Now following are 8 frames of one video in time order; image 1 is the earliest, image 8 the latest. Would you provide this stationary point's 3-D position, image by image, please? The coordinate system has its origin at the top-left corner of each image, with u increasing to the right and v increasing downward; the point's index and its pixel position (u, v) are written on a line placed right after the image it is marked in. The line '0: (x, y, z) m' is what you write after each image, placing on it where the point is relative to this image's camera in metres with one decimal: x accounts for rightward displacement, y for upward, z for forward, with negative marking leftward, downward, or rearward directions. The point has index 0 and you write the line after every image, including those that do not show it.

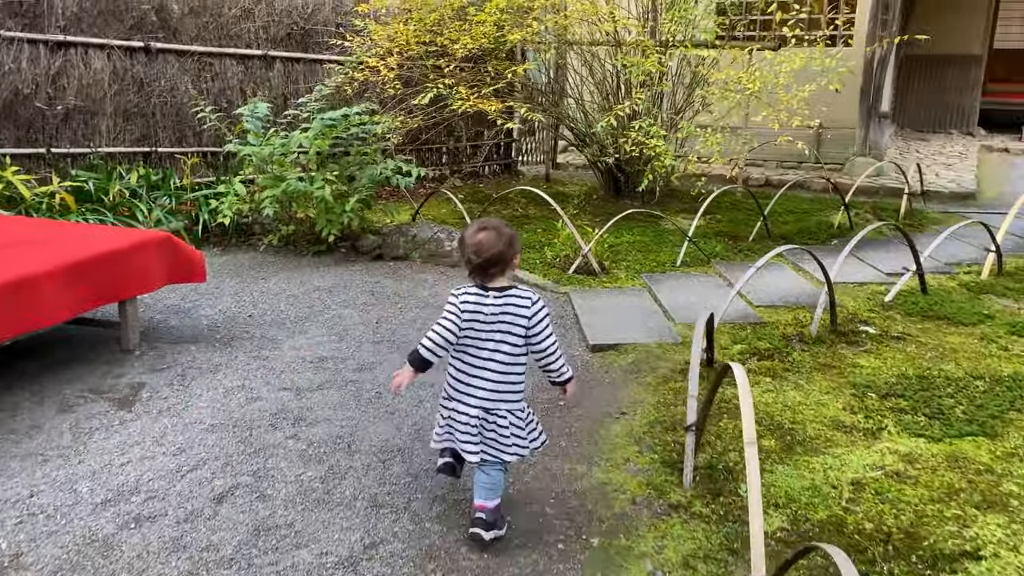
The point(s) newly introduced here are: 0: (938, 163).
0: (+4.5, +1.3, +8.9) m
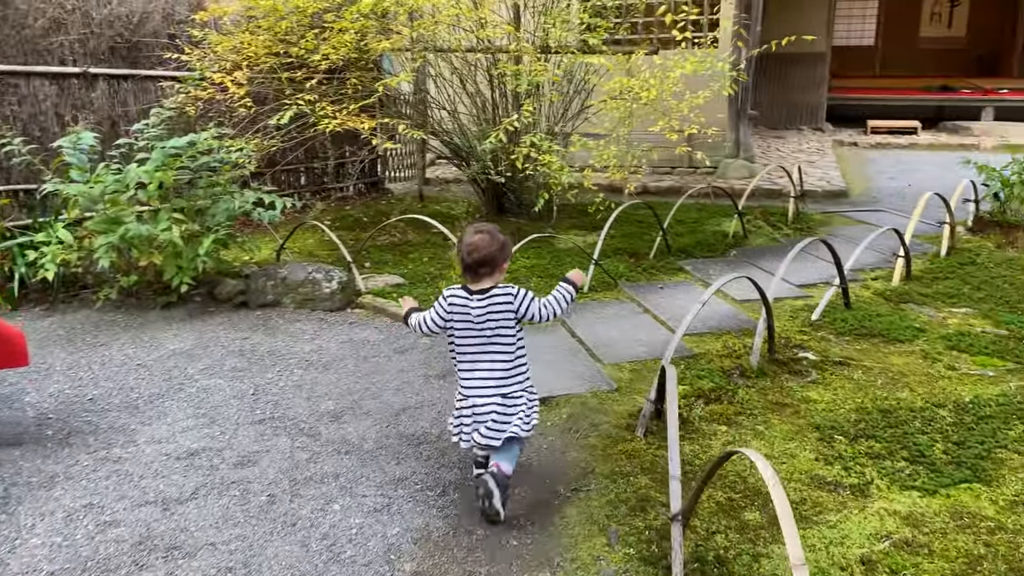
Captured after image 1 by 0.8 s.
0: (+3.1, +1.4, +9.0) m
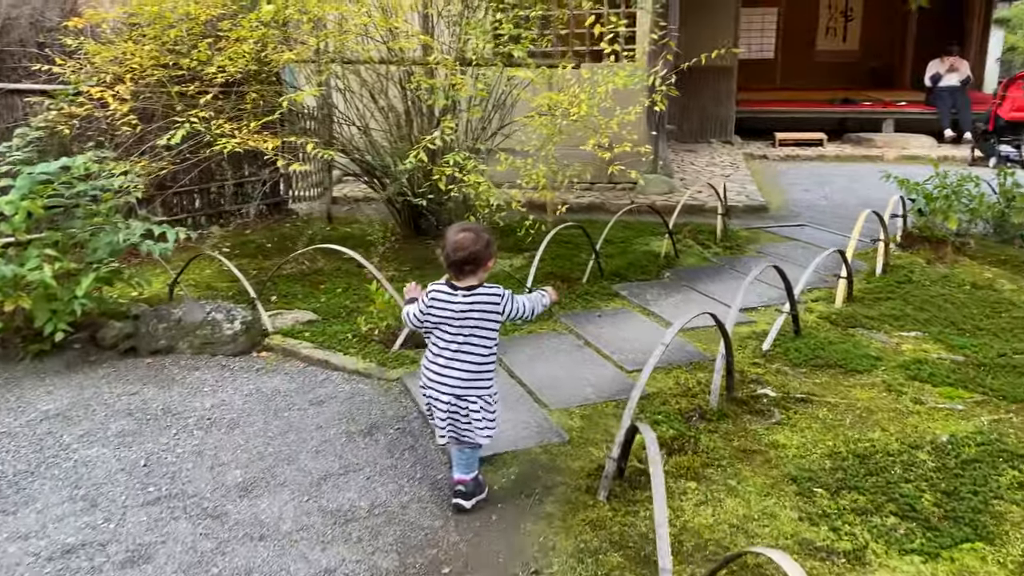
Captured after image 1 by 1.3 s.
0: (+2.2, +1.2, +8.9) m
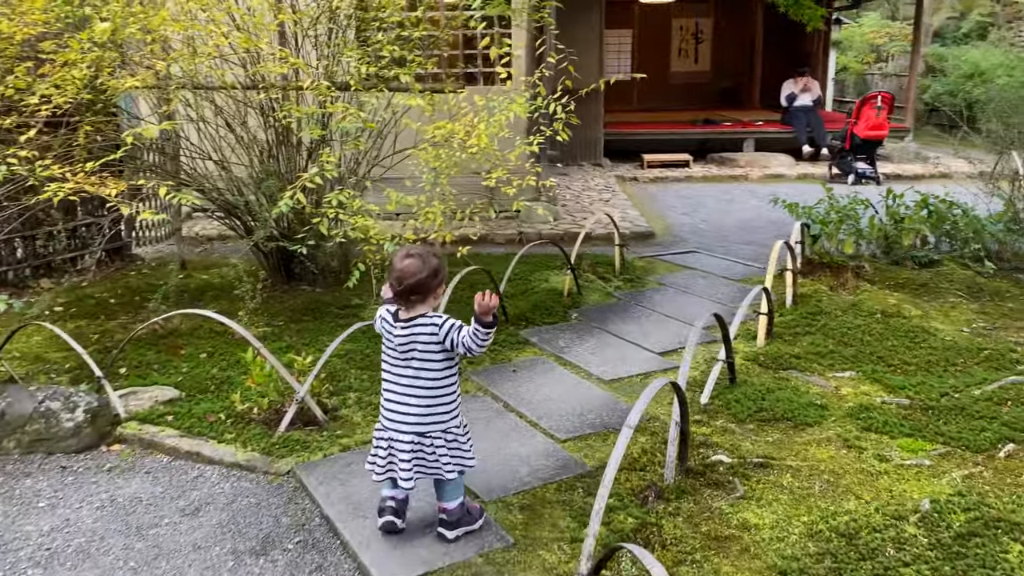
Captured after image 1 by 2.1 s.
0: (+0.9, +0.9, +8.7) m
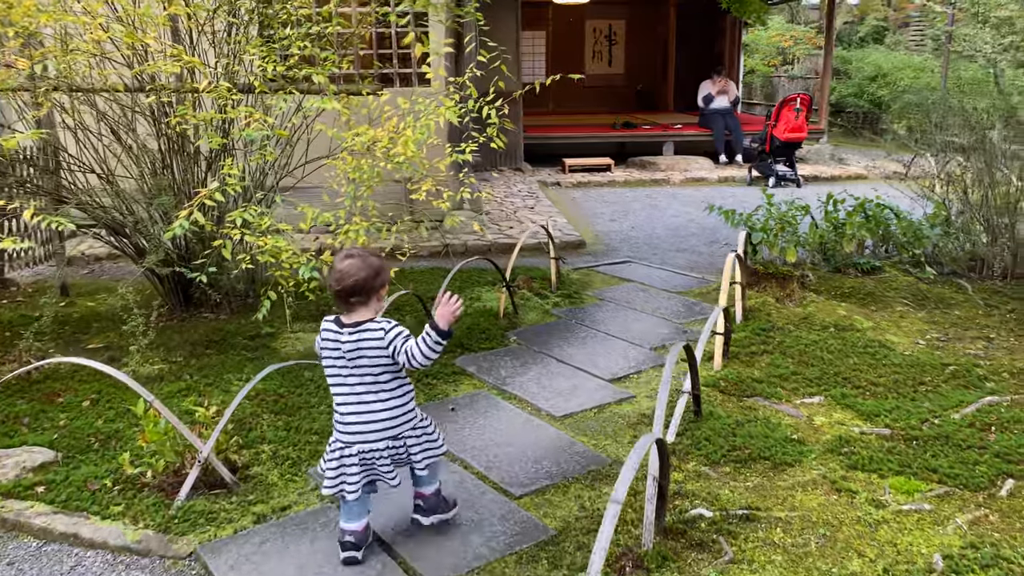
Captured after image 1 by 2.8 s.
0: (+0.1, +0.8, +8.3) m
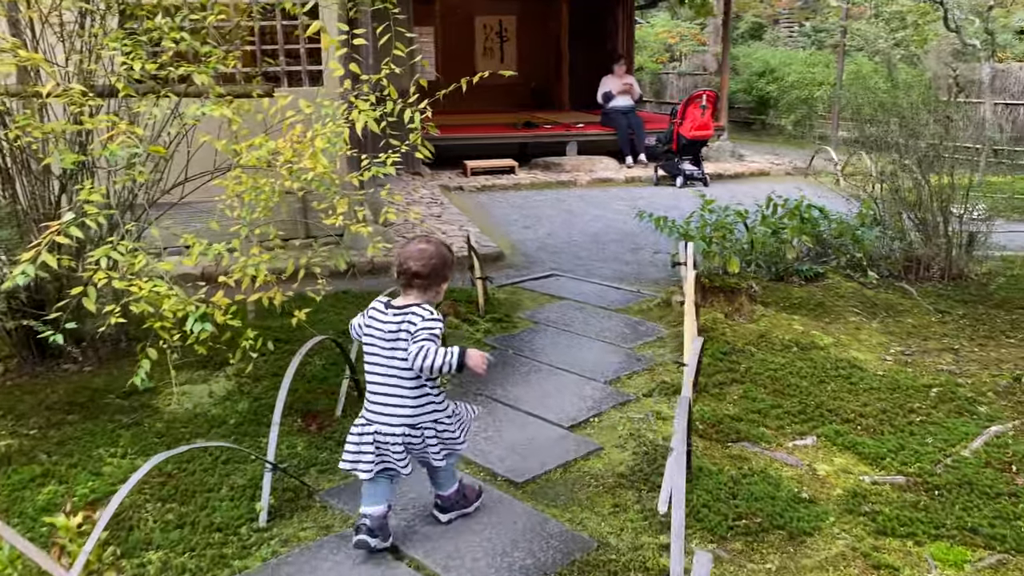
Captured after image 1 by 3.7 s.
0: (-0.8, +0.7, +7.7) m
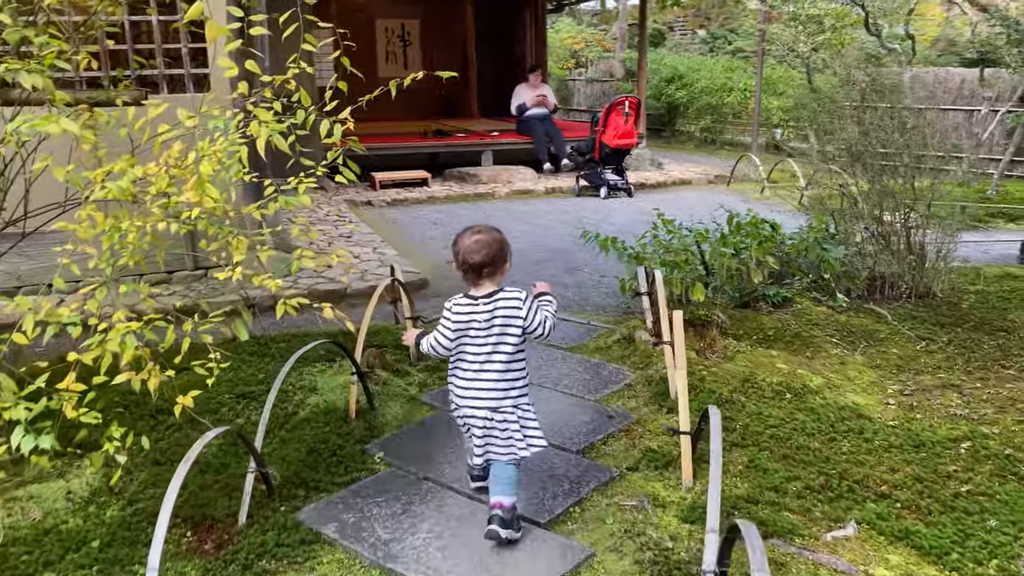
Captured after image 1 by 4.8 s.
0: (-1.4, +0.4, +6.8) m
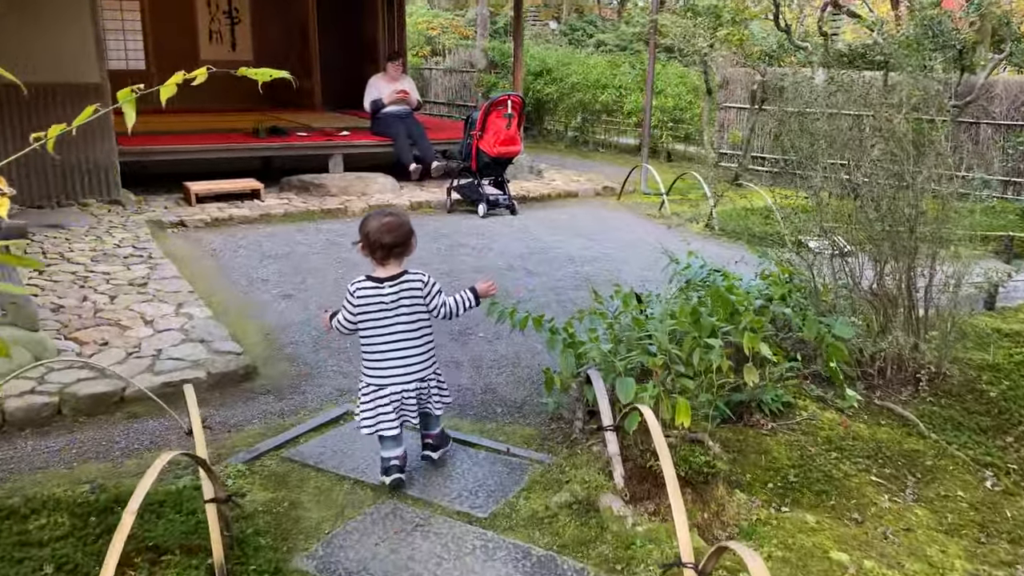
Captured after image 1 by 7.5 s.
0: (-2.2, 0.0, +4.9) m
